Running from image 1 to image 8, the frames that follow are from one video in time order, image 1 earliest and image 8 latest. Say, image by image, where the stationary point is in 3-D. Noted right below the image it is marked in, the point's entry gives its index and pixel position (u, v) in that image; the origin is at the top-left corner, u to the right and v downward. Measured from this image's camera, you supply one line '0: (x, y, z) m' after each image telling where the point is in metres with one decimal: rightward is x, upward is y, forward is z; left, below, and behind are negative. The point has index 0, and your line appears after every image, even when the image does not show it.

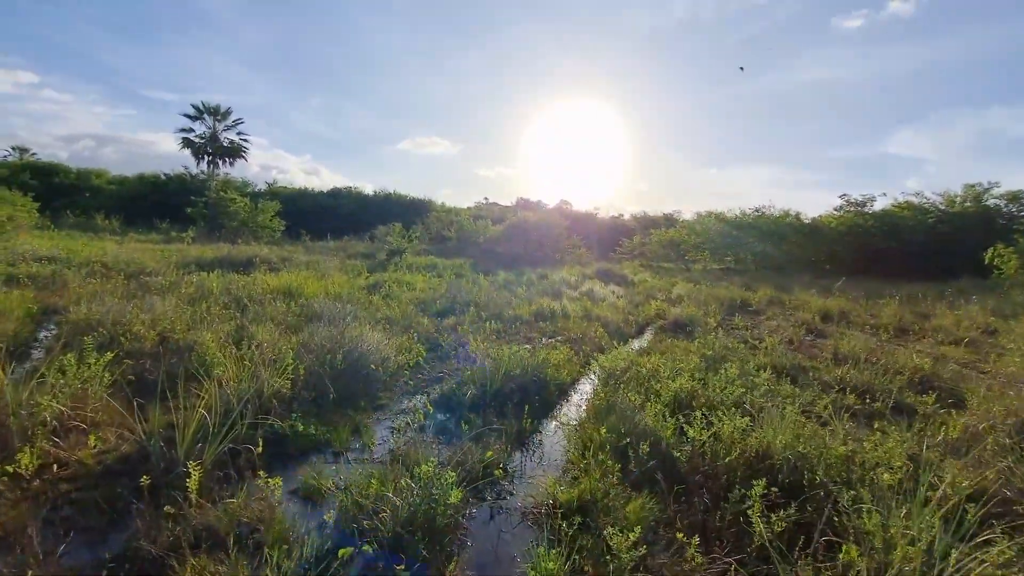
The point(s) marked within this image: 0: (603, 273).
0: (+3.5, +0.6, +19.4) m
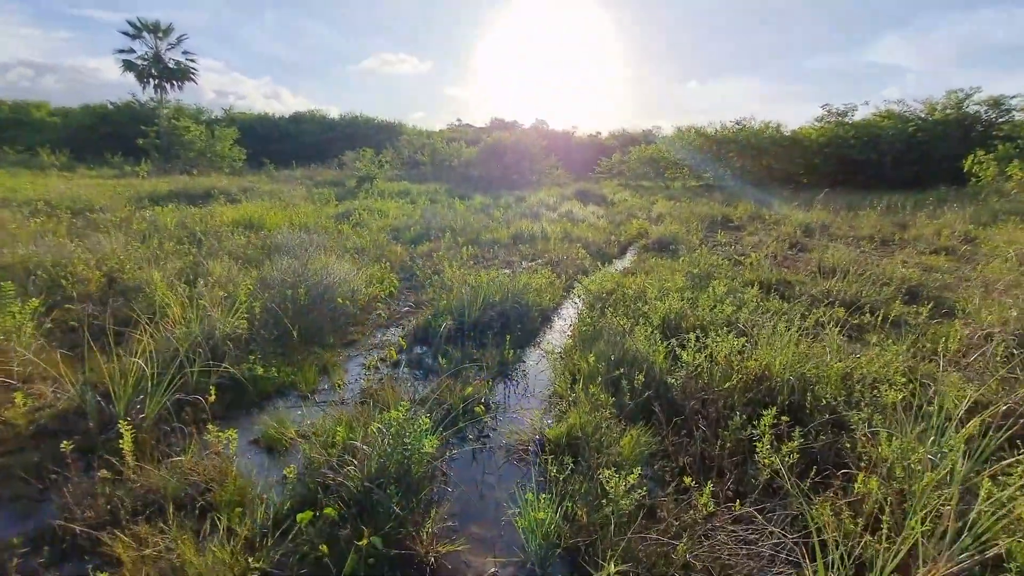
0: (+2.6, +3.6, +18.8) m
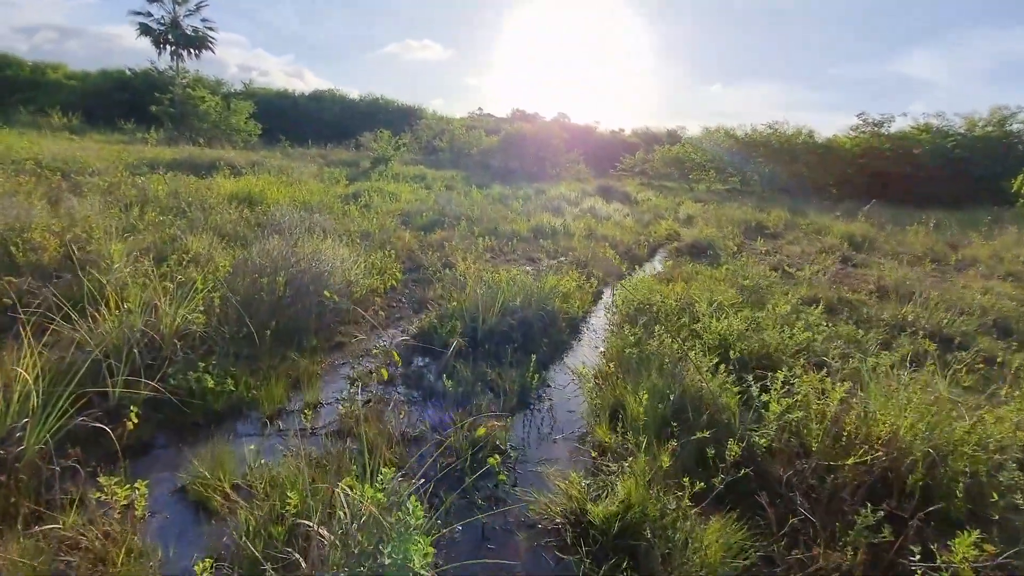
0: (+3.3, +3.6, +17.9) m
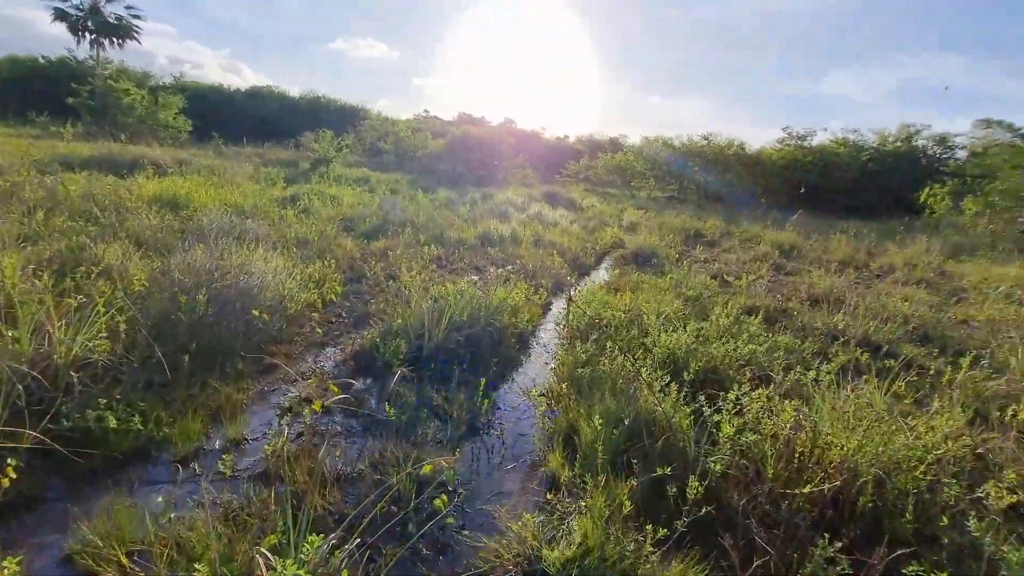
0: (+1.5, +3.4, +18.0) m
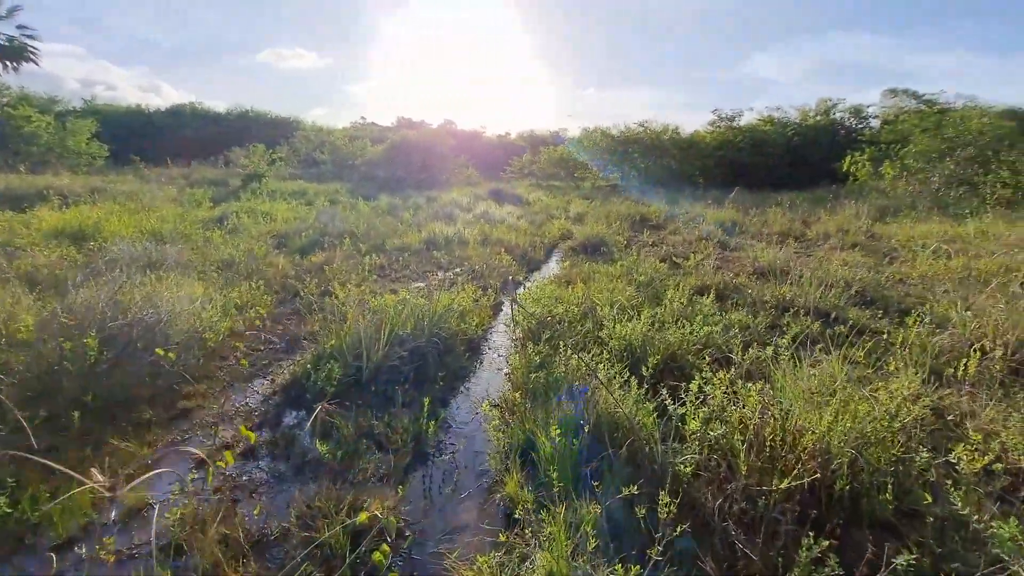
0: (-0.5, +3.4, +17.8) m
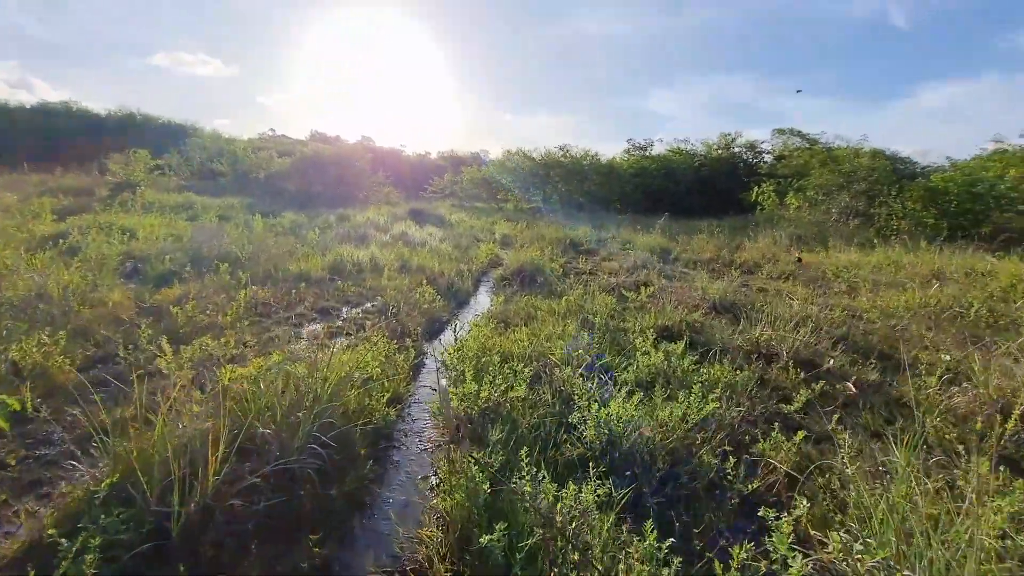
0: (-3.1, +2.5, +16.3) m
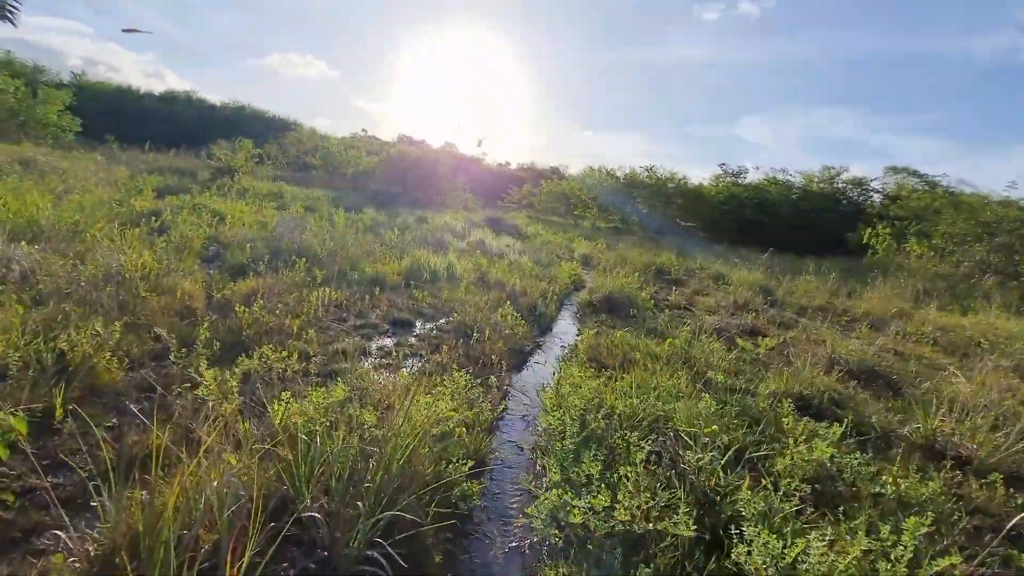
0: (-0.5, +2.1, +15.9) m
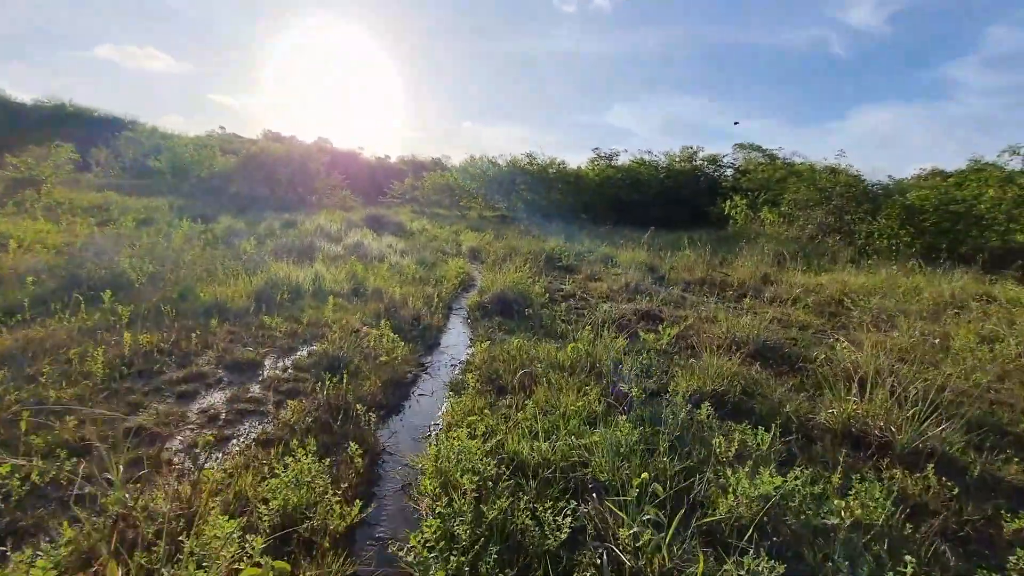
0: (-4.0, +2.0, +14.6) m
